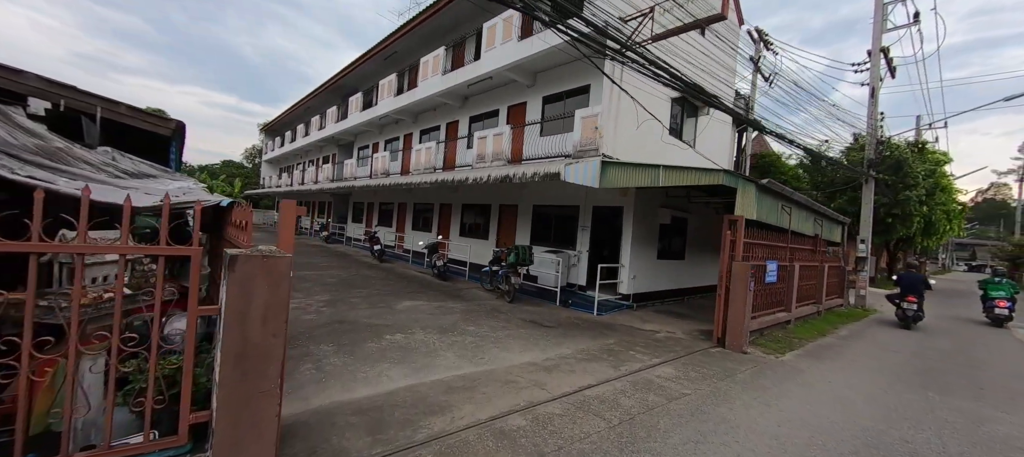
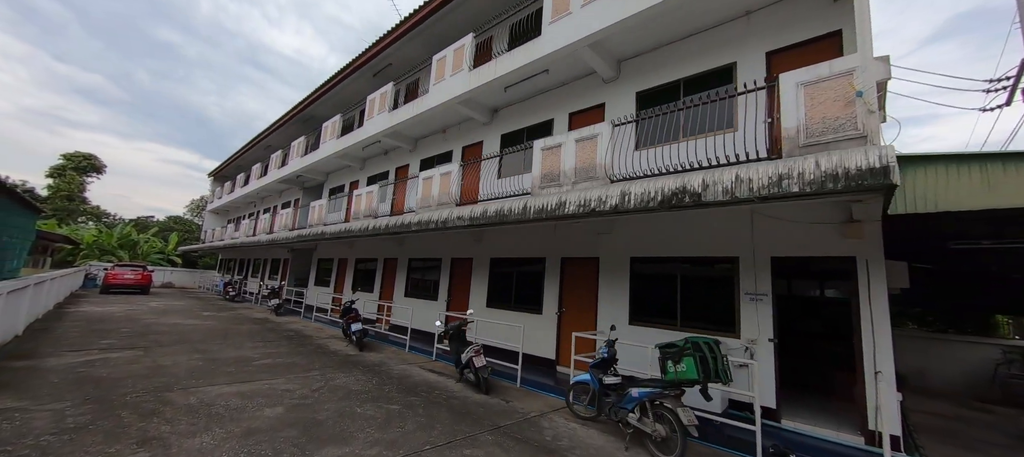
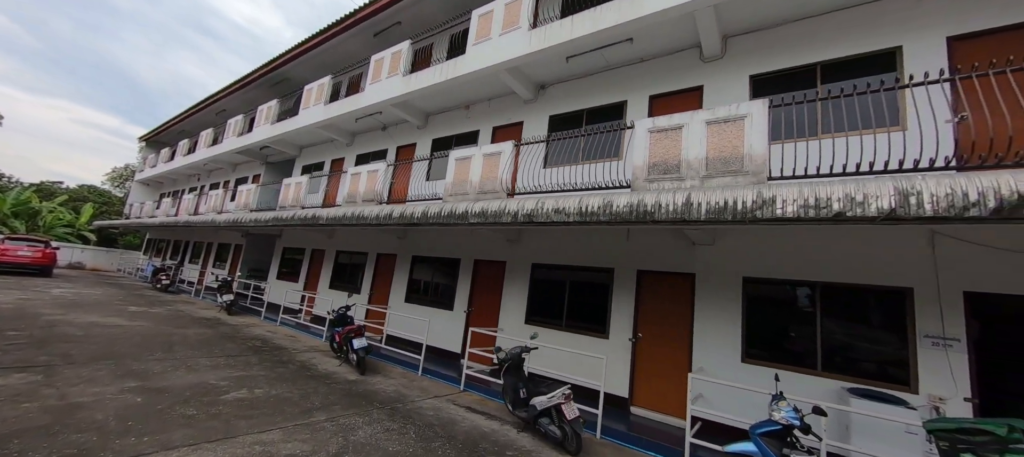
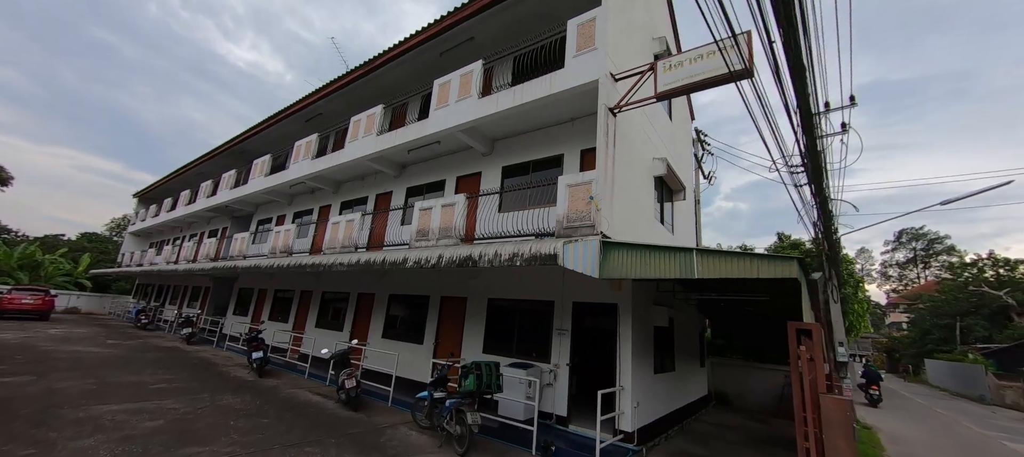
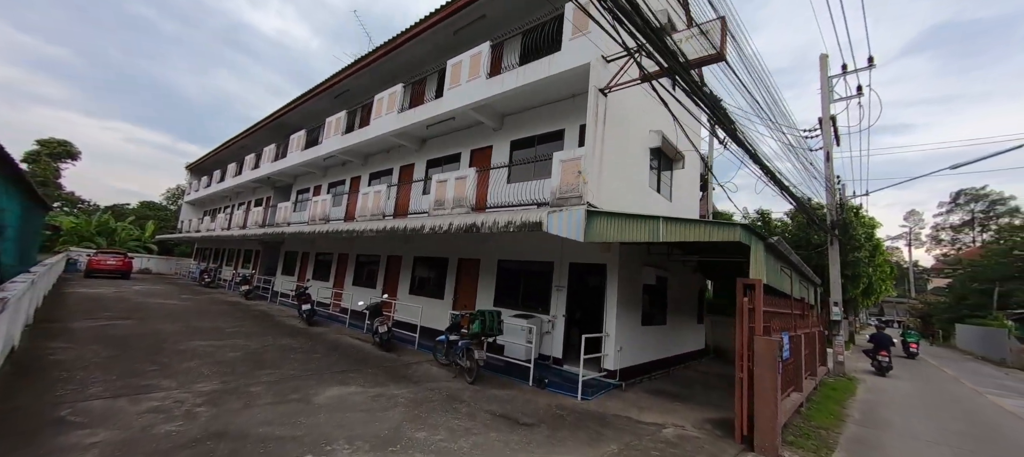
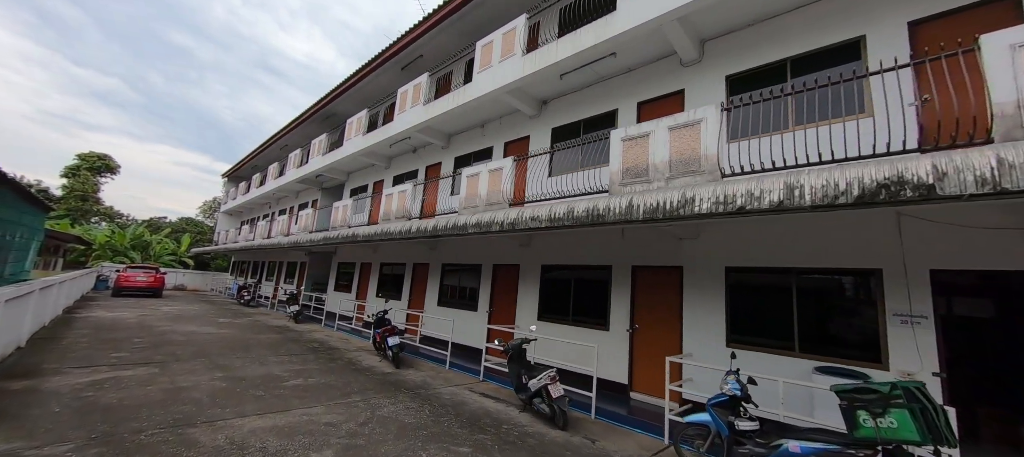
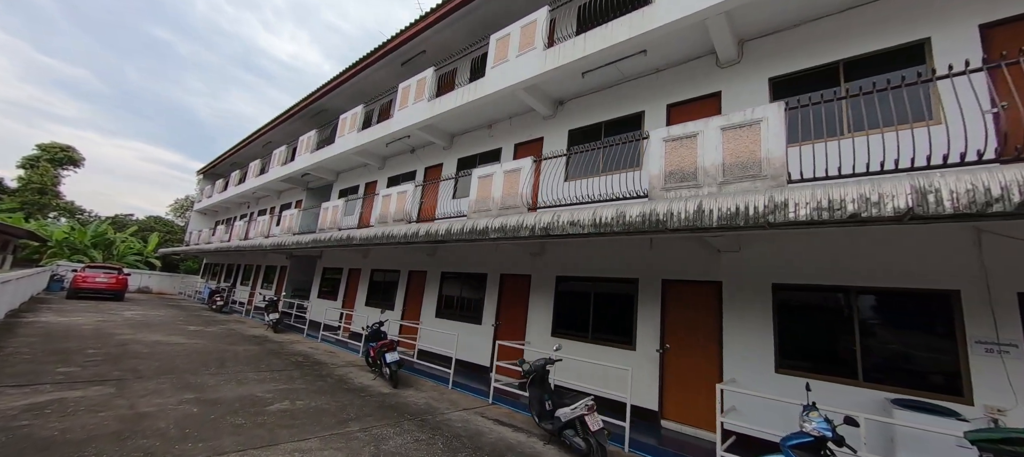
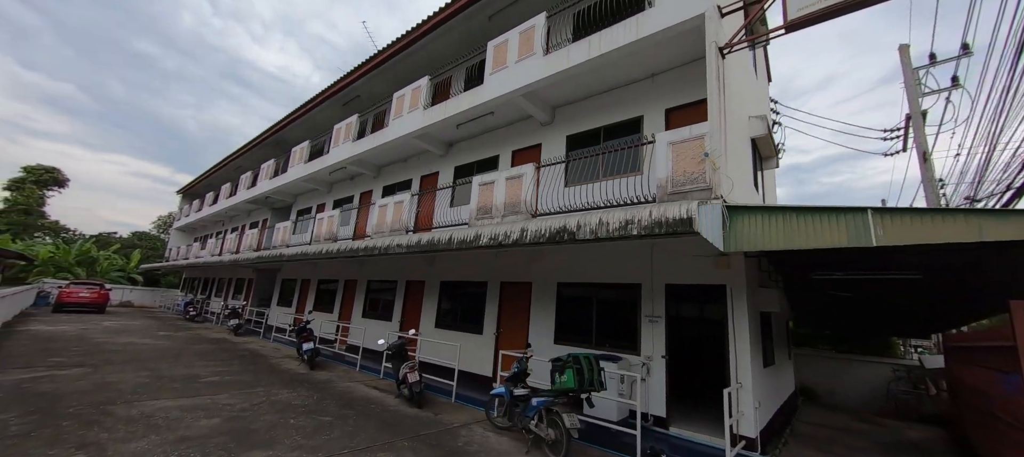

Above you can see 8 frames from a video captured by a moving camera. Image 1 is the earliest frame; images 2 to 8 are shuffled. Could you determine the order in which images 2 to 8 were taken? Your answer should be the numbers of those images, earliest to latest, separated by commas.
5, 4, 8, 2, 6, 7, 3
